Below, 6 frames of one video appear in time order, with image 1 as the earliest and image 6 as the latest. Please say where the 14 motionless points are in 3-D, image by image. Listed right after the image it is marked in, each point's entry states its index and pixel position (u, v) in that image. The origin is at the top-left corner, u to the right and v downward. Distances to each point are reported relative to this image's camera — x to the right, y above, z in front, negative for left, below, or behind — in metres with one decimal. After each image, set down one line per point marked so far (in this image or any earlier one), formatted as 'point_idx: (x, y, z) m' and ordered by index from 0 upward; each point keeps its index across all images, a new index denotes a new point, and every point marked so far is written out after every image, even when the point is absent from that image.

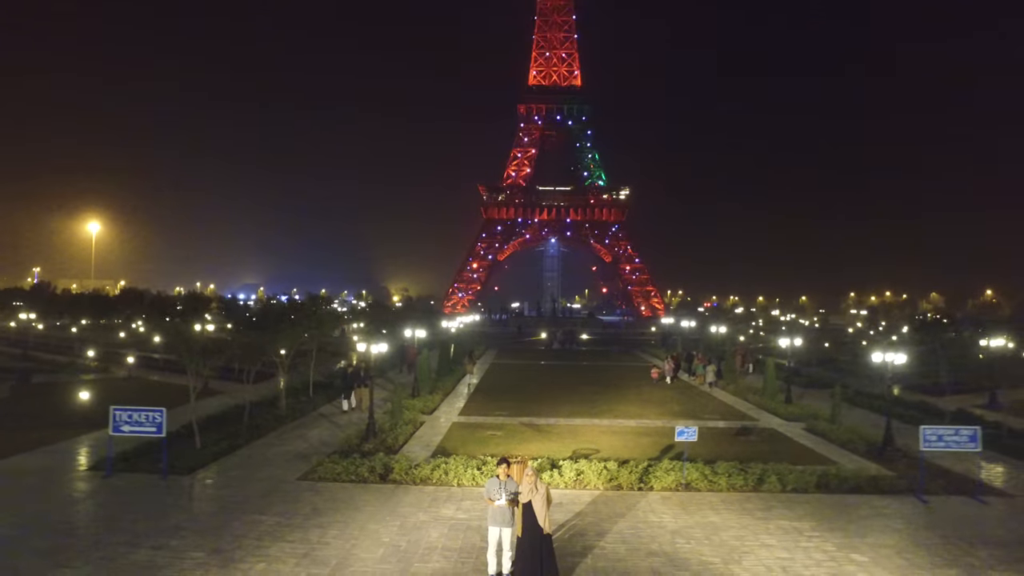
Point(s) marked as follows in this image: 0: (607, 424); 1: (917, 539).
0: (+1.6, -2.3, +12.8) m
1: (+3.7, -2.3, +7.0) m
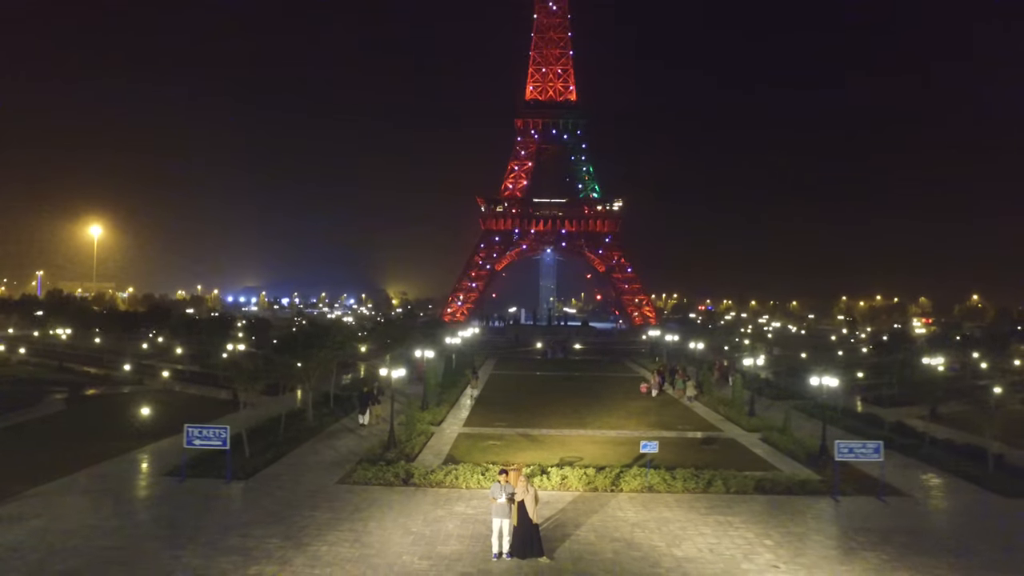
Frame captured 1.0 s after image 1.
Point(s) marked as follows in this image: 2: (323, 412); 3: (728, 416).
0: (+1.6, -2.9, +14.9) m
1: (+3.6, -2.9, +9.1) m
2: (-4.2, -2.7, +16.8) m
3: (+5.0, -2.9, +17.4) m
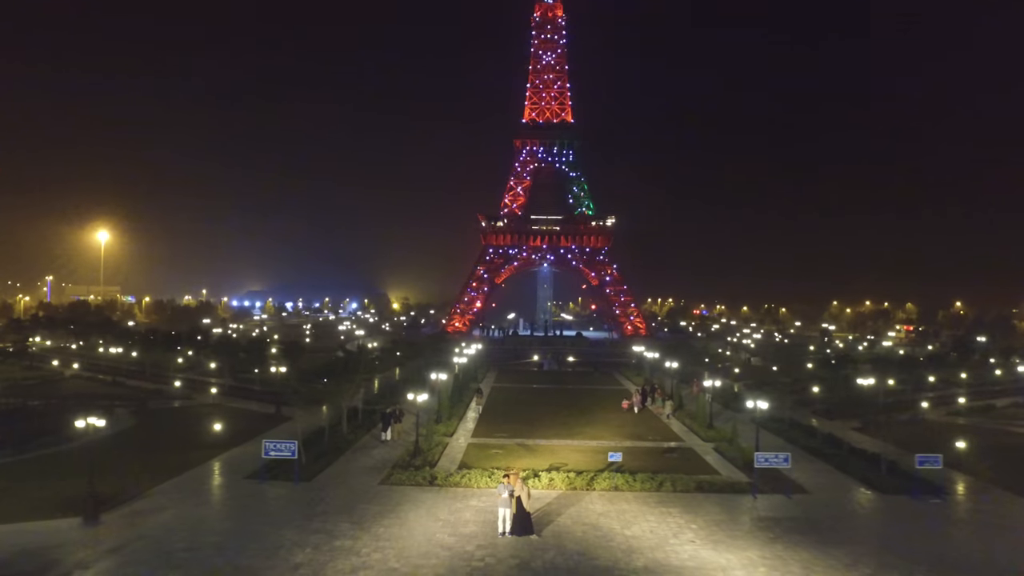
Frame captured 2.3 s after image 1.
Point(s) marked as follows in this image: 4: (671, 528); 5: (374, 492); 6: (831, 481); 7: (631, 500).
0: (+1.5, -3.8, +18.4) m
1: (+3.6, -3.8, +12.5) m
2: (-4.2, -3.6, +20.2) m
3: (+4.9, -3.8, +20.8) m
4: (+2.4, -3.7, +11.7) m
5: (-2.5, -3.7, +13.8) m
6: (+6.3, -3.8, +15.1) m
7: (+2.1, -3.7, +13.2) m
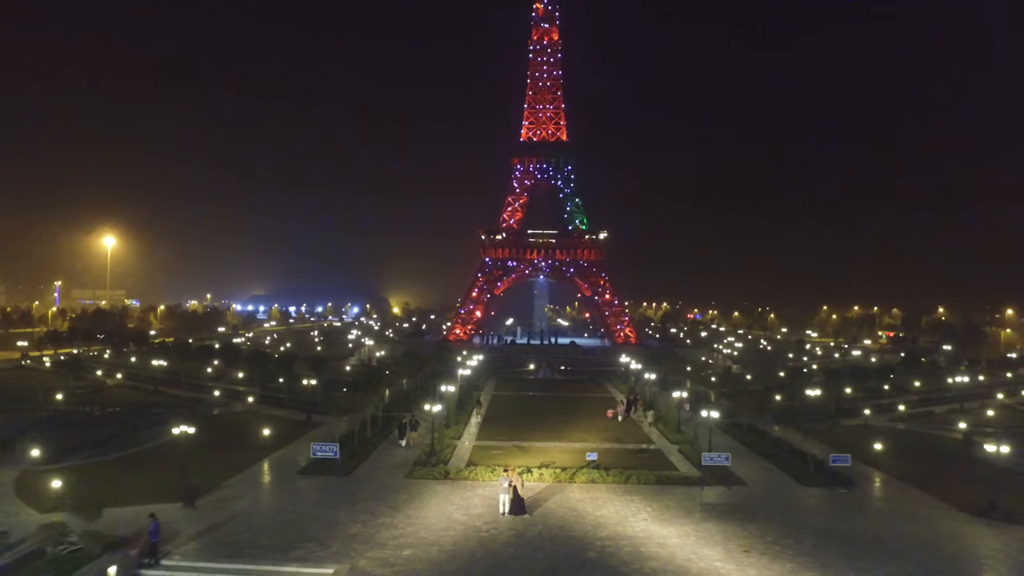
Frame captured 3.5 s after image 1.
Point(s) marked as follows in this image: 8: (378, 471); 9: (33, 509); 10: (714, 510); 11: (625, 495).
0: (+1.5, -4.6, +22.0) m
1: (+3.6, -4.6, +16.2) m
2: (-4.2, -4.4, +23.8) m
3: (+4.9, -4.6, +24.5) m
4: (+2.4, -4.5, +15.3) m
5: (-2.6, -4.5, +17.4) m
6: (+6.3, -4.6, +18.8) m
7: (+2.0, -4.5, +16.8) m
8: (-3.3, -4.5, +18.7) m
9: (-8.8, -4.1, +14.1) m
10: (+4.2, -4.6, +15.8) m
11: (+2.4, -4.5, +16.4) m
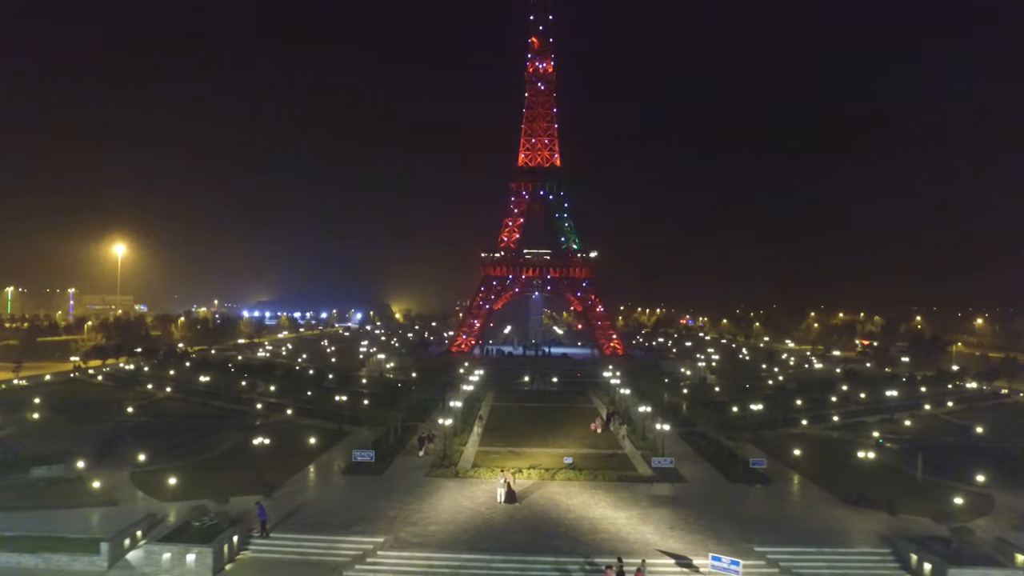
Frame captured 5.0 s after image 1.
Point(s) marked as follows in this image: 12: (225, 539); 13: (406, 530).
0: (+1.3, -5.9, +27.4) m
1: (+3.4, -5.9, +21.5) m
2: (-4.4, -5.7, +29.2) m
3: (+4.7, -5.9, +29.8) m
4: (+2.2, -5.8, +20.7) m
5: (-2.7, -5.8, +22.8) m
6: (+6.1, -5.9, +24.1) m
7: (+1.9, -5.8, +22.2) m
8: (-3.4, -5.8, +24.1) m
9: (-8.9, -5.4, +19.4) m
10: (+4.0, -5.9, +21.2) m
11: (+2.3, -5.8, +21.8) m
12: (-6.0, -5.3, +16.0) m
13: (-2.5, -5.7, +17.9) m
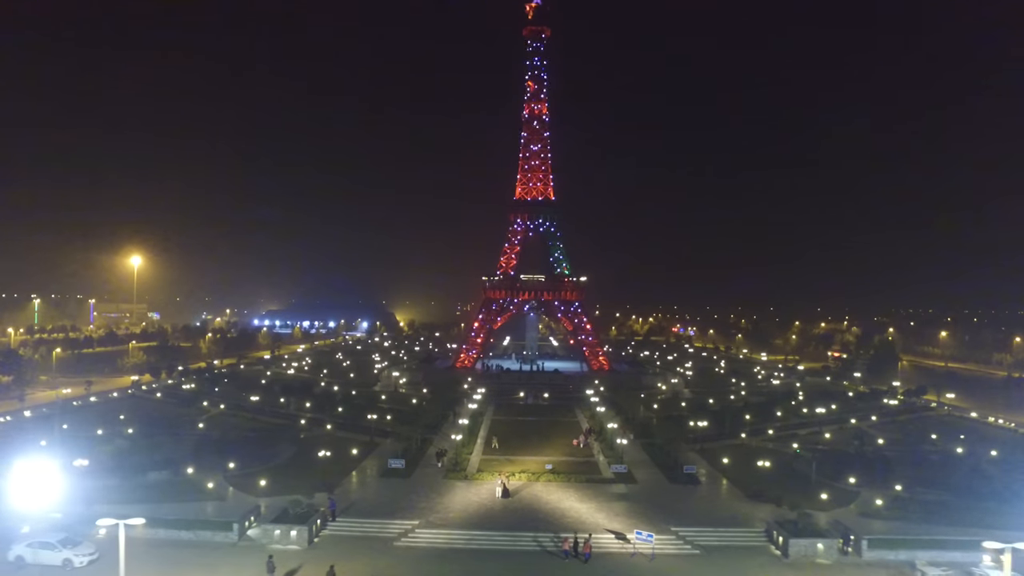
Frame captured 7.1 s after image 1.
0: (+1.1, -7.9, +35.2) m
1: (+3.2, -7.9, +29.4) m
2: (-4.6, -7.7, +37.0) m
3: (+4.5, -8.0, +37.7) m
4: (+2.0, -7.8, +28.5) m
5: (-2.9, -7.8, +30.6) m
6: (+5.9, -8.0, +32.0) m
7: (+1.7, -7.8, +30.0) m
8: (-3.6, -7.8, +31.9) m
9: (-9.1, -7.5, +27.2) m
10: (+3.8, -7.9, +29.0) m
11: (+2.1, -7.8, +29.6) m
12: (-6.2, -7.3, +23.8) m
13: (-2.7, -7.7, +25.7) m
